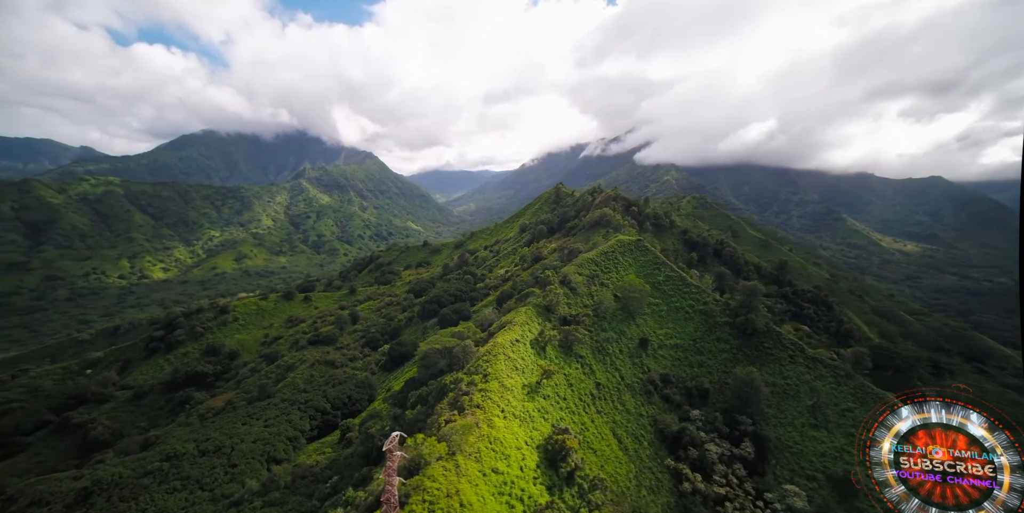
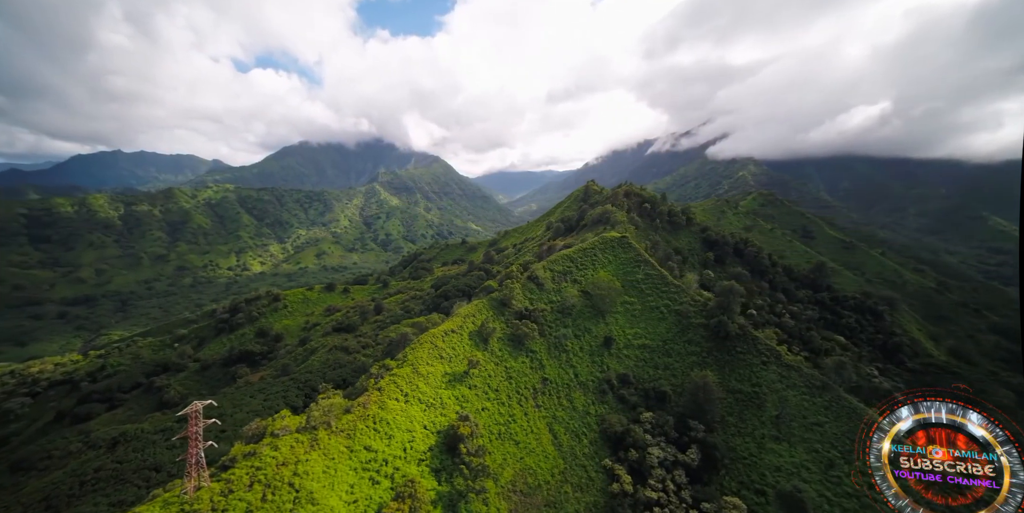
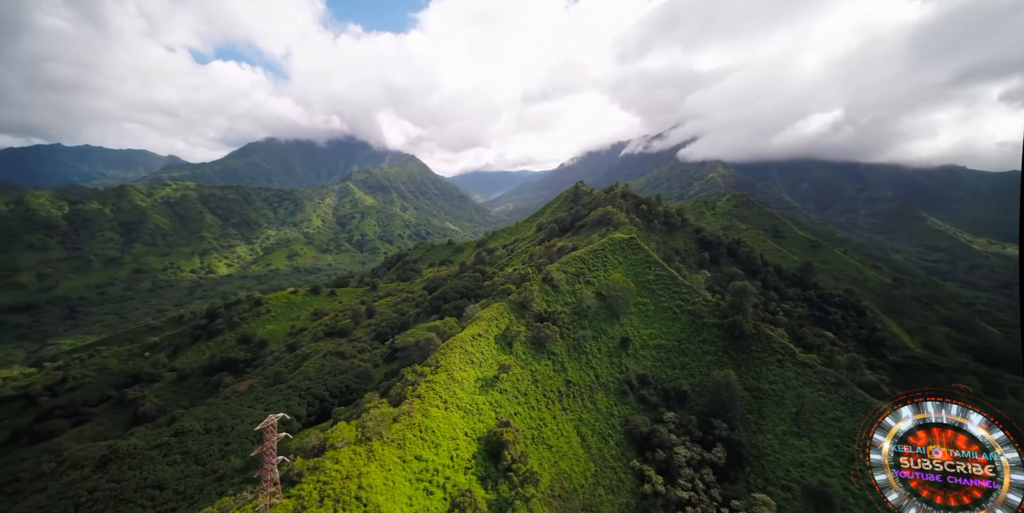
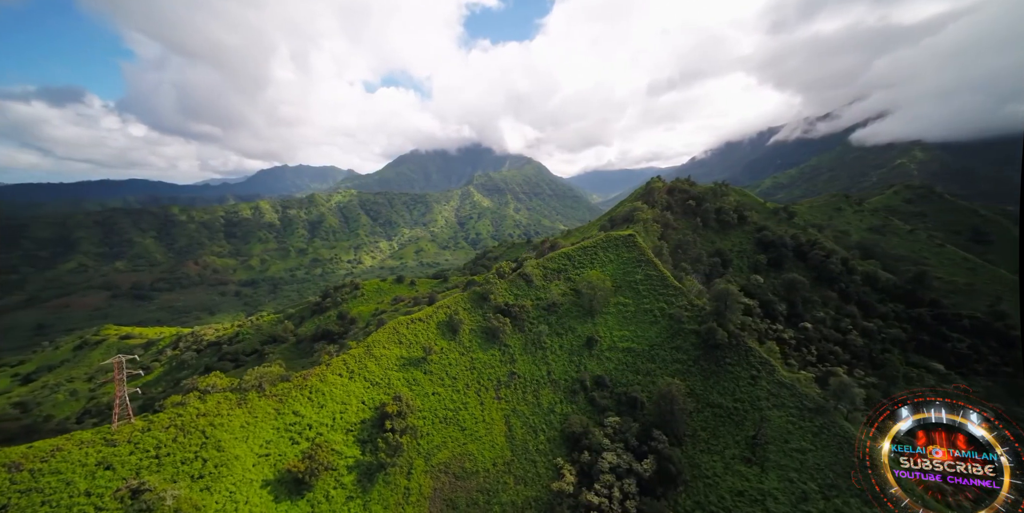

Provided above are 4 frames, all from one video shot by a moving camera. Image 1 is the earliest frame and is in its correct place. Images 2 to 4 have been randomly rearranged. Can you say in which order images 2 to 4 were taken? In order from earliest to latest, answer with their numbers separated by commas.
3, 2, 4
